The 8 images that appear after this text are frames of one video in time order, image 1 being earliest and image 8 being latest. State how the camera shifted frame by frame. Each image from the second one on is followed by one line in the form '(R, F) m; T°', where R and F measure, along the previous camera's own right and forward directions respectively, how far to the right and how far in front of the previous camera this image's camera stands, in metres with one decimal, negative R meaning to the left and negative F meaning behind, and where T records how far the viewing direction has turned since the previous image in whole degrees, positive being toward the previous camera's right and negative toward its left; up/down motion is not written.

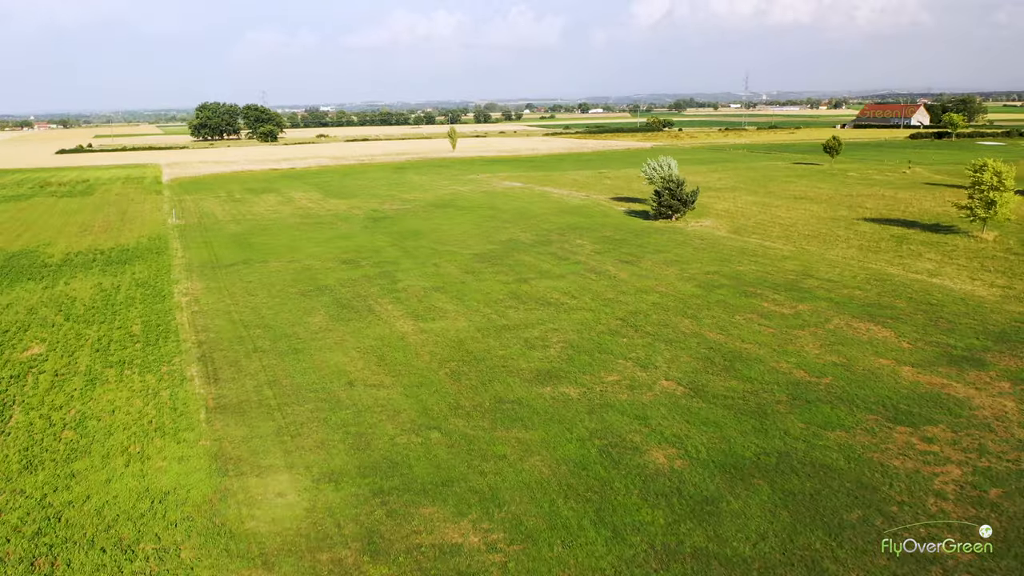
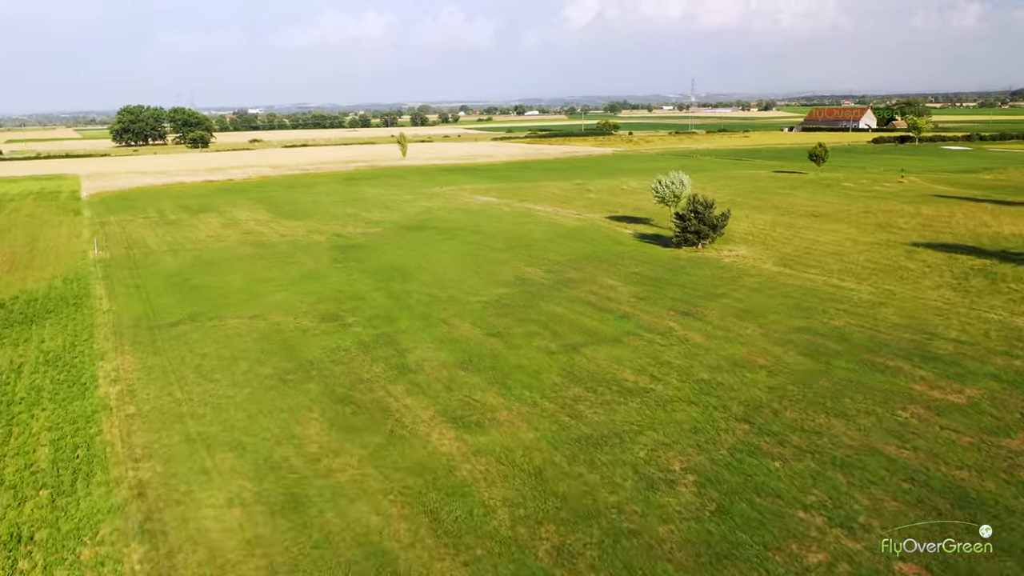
(-2.2, +5.2) m; +4°
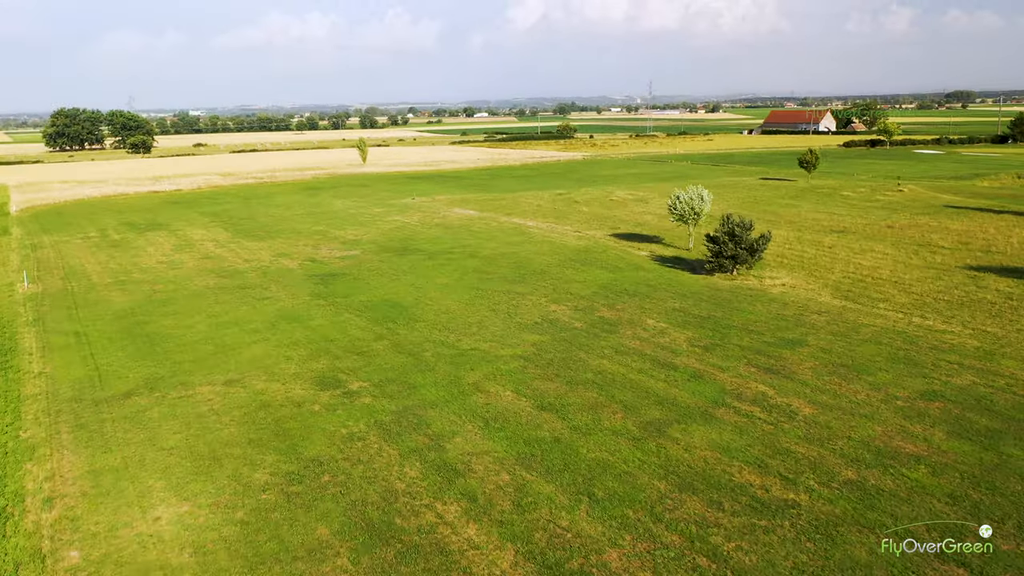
(-1.8, +3.8) m; +4°
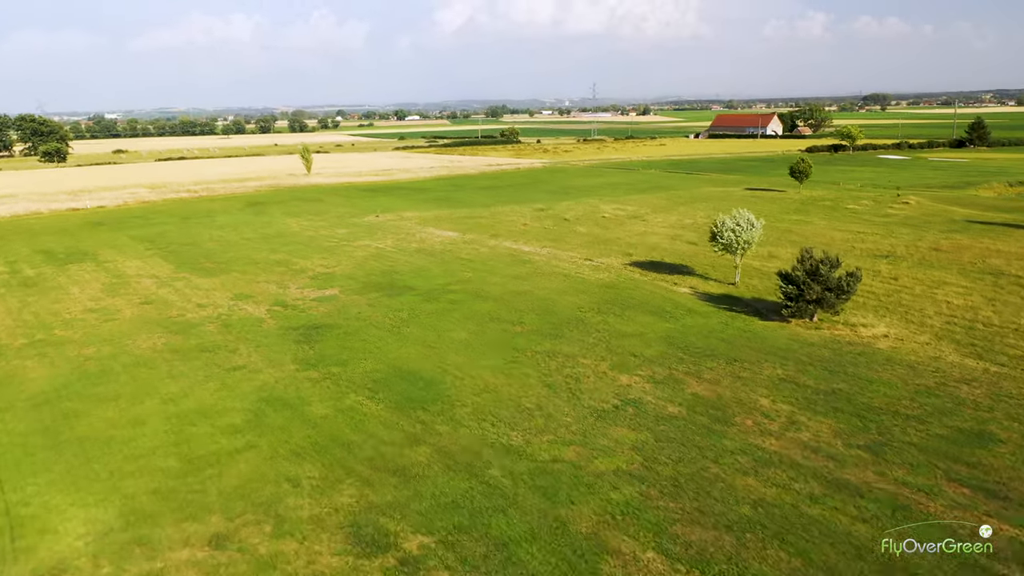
(-2.5, +5.0) m; +5°
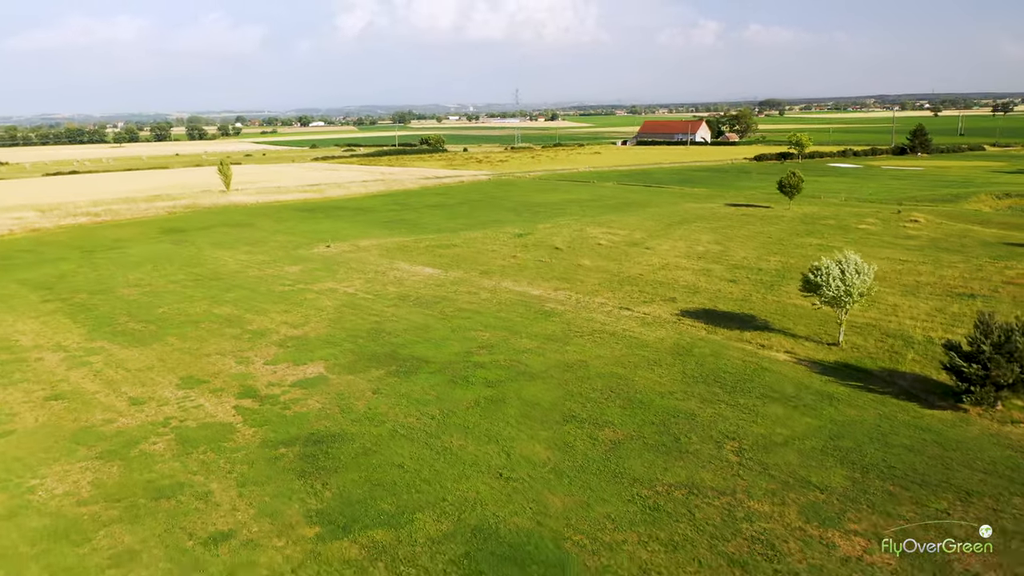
(-3.2, +6.1) m; +6°
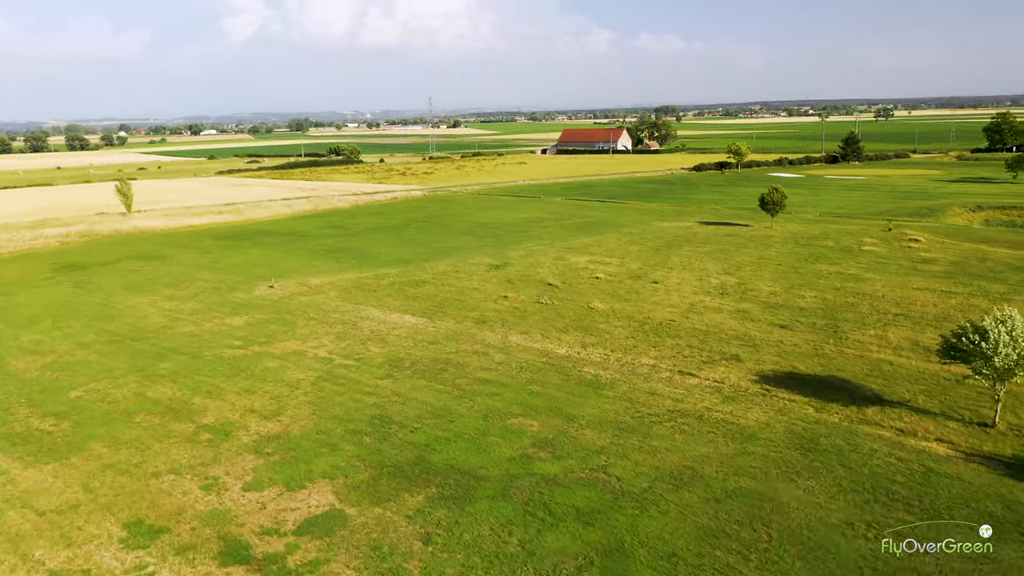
(-3.0, +5.3) m; +7°
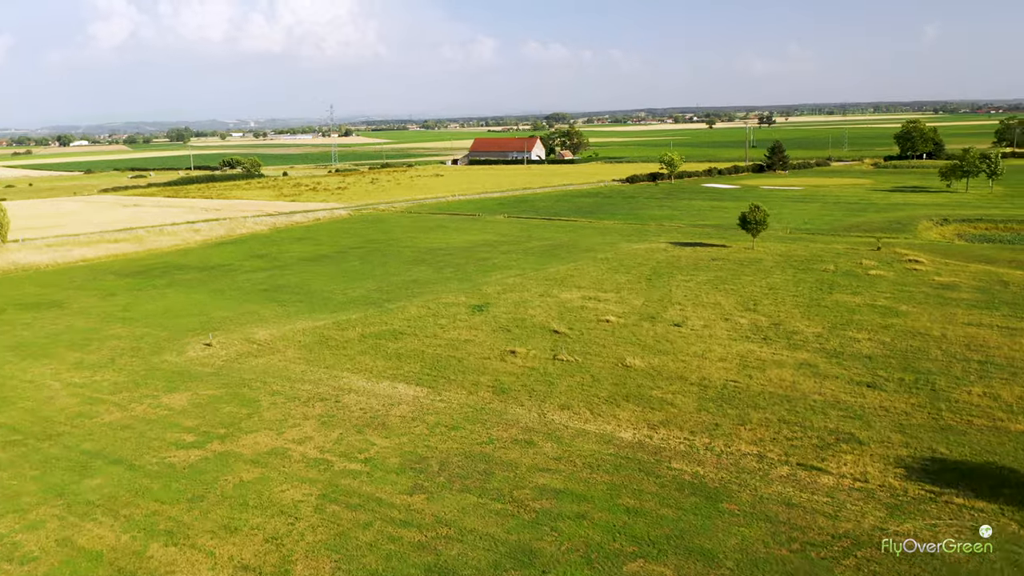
(-3.1, +5.0) m; +7°
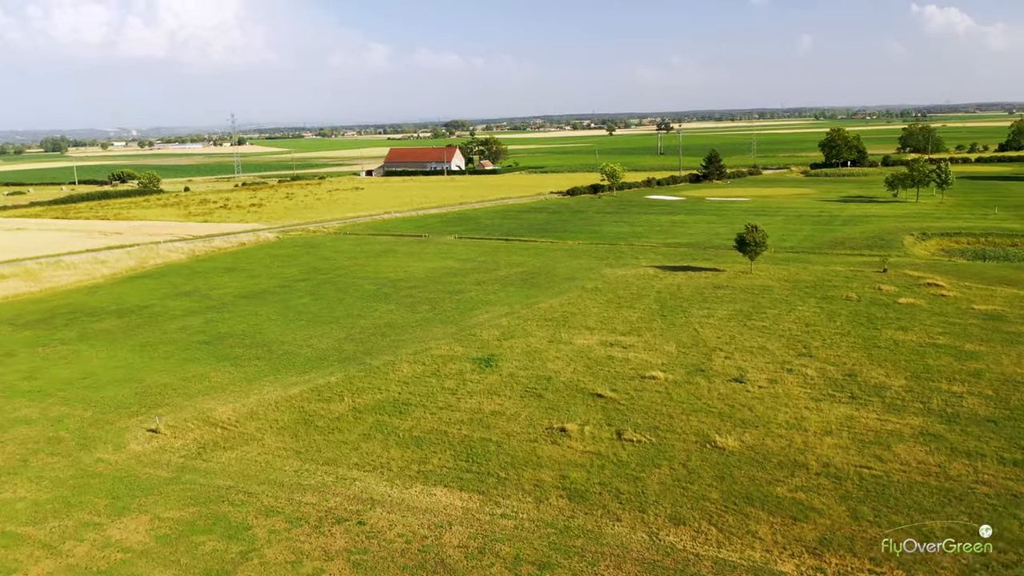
(-3.2, +4.9) m; +7°
